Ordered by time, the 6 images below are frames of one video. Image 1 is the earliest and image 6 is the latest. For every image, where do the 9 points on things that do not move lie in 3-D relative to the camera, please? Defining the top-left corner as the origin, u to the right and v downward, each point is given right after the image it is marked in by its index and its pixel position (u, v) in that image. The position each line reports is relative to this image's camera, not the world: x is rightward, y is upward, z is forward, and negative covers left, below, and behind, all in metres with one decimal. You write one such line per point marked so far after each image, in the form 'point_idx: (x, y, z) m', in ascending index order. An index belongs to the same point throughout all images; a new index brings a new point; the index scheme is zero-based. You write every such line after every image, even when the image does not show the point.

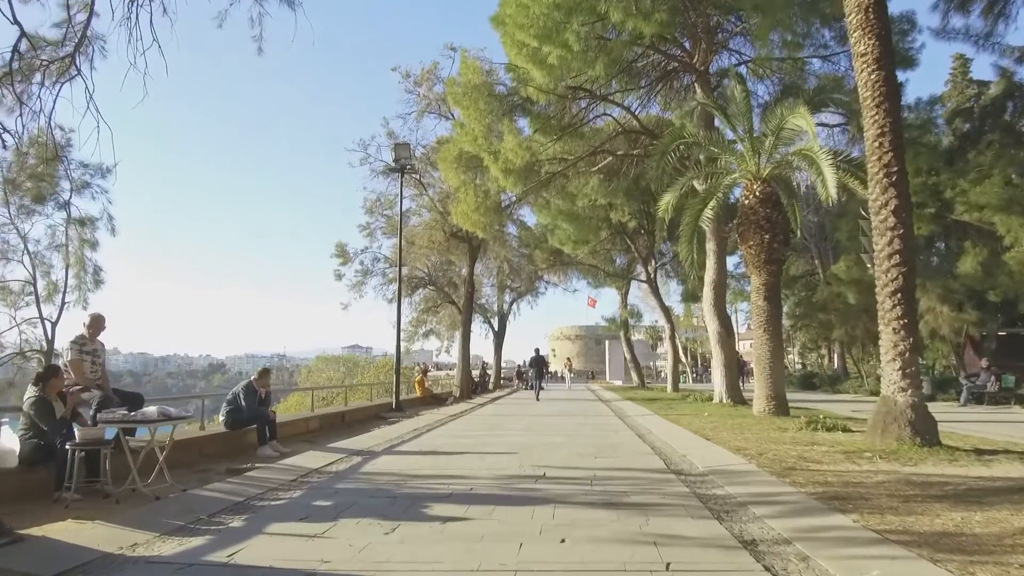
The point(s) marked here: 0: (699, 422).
0: (+3.8, -2.7, +15.1) m
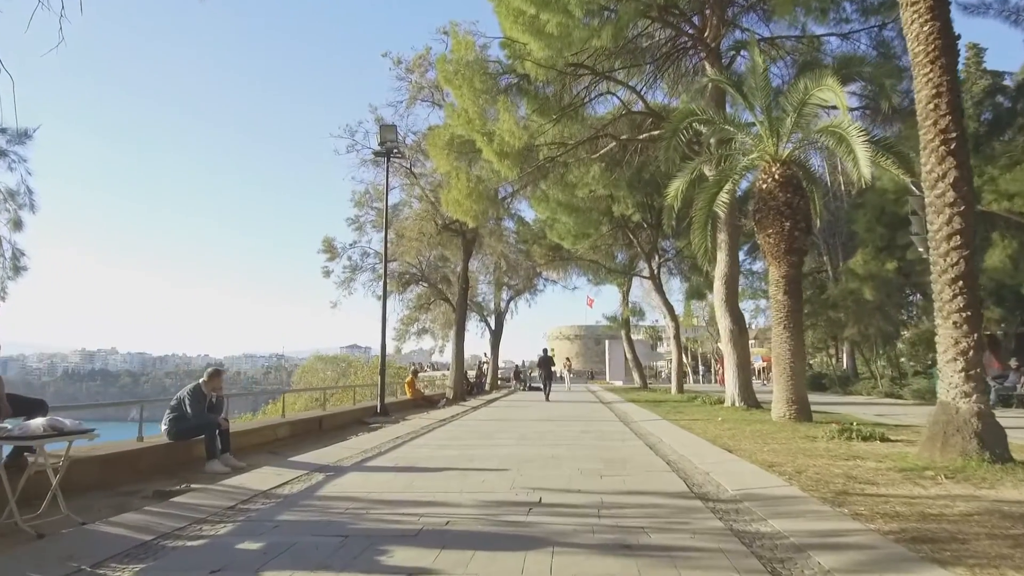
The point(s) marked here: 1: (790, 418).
0: (+3.7, -2.5, +13.5) m
1: (+5.5, -2.6, +14.9) m
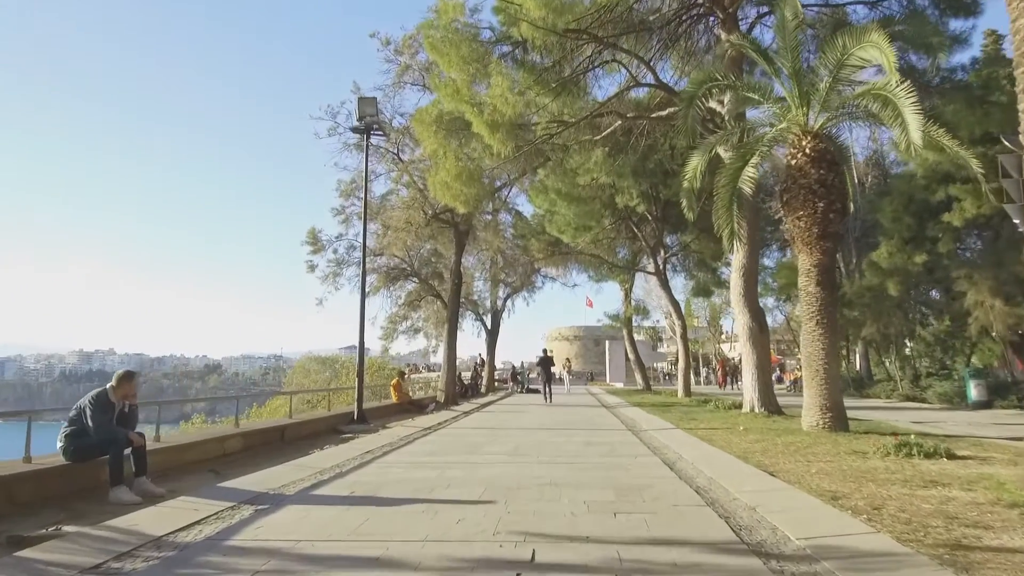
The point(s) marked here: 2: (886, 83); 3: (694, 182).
0: (+3.5, -2.4, +11.6) m
1: (+5.4, -2.4, +13.0) m
2: (+5.9, +3.2, +11.7) m
3: (+3.7, +2.2, +15.3) m
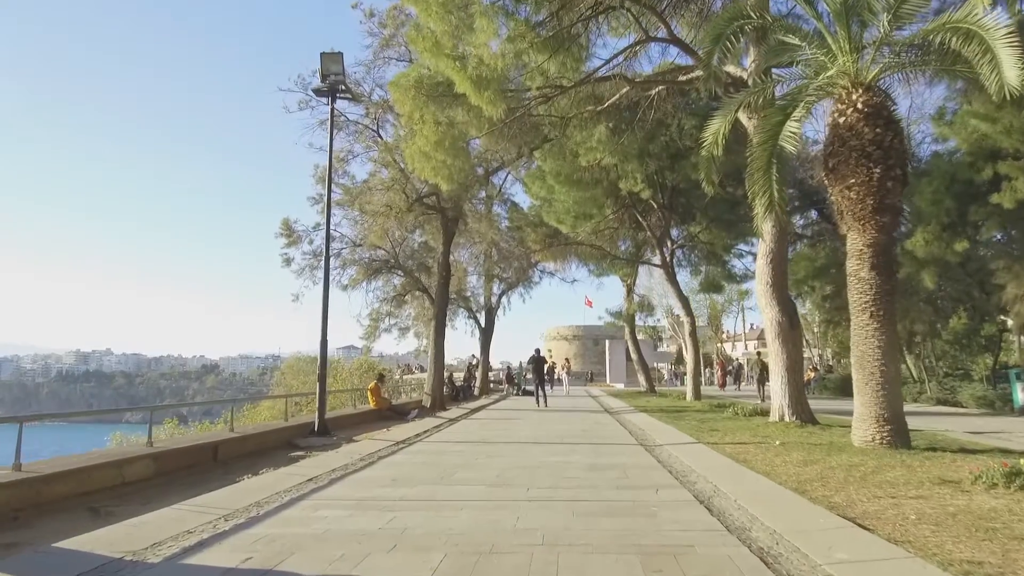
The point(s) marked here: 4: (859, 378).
0: (+3.4, -2.1, +9.2) m
1: (+5.2, -2.2, +10.6) m
2: (+5.7, +3.4, +9.4) m
3: (+3.5, +2.4, +12.9) m
4: (+5.0, -1.3, +10.9) m
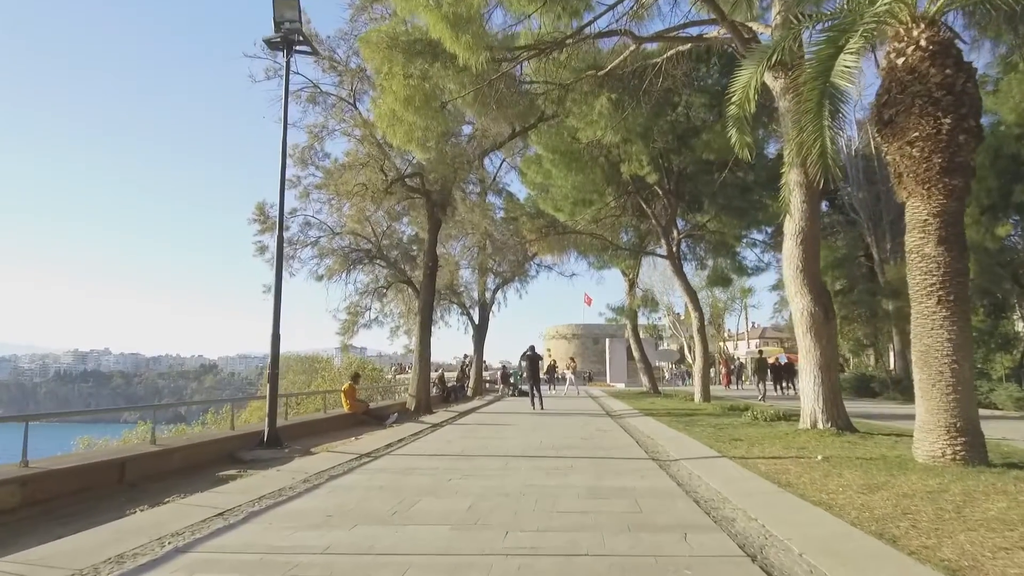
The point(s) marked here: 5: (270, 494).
0: (+3.2, -1.9, +7.2) m
1: (+5.0, -2.0, +8.6) m
2: (+5.5, +3.7, +7.3) m
3: (+3.3, +2.6, +10.9) m
4: (+4.8, -1.1, +8.8) m
5: (-2.3, -2.0, +7.4) m
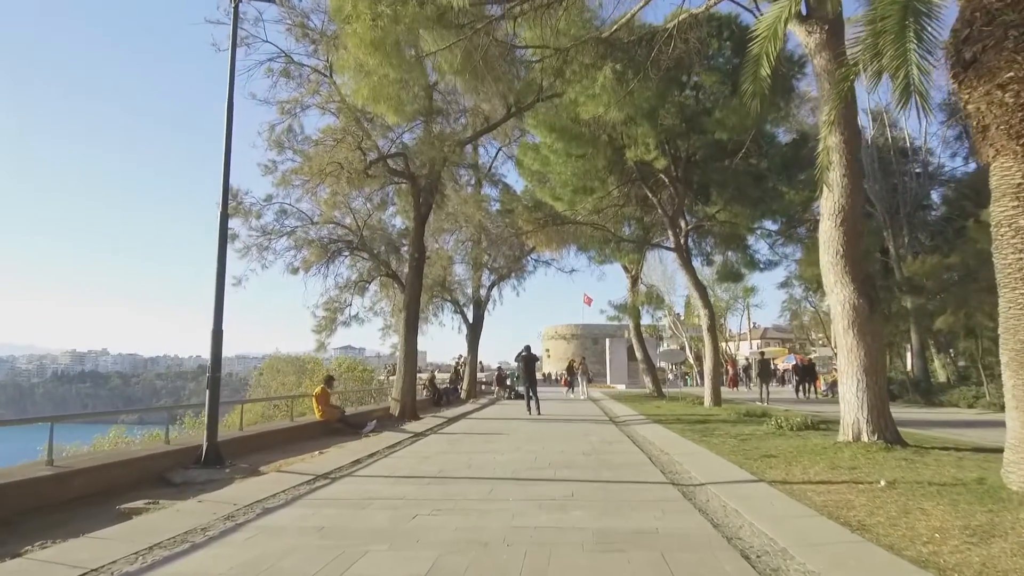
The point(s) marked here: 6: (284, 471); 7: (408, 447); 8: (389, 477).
0: (+3.0, -1.7, +5.3) m
1: (+4.9, -1.8, +6.7) m
2: (+5.3, +3.8, +5.5) m
3: (+3.1, +2.8, +9.0) m
4: (+4.7, -0.9, +7.0) m
5: (-2.5, -1.8, +5.5) m
6: (-2.7, -2.2, +9.1) m
7: (-1.7, -2.6, +12.2) m
8: (-1.4, -2.1, +8.6) m
